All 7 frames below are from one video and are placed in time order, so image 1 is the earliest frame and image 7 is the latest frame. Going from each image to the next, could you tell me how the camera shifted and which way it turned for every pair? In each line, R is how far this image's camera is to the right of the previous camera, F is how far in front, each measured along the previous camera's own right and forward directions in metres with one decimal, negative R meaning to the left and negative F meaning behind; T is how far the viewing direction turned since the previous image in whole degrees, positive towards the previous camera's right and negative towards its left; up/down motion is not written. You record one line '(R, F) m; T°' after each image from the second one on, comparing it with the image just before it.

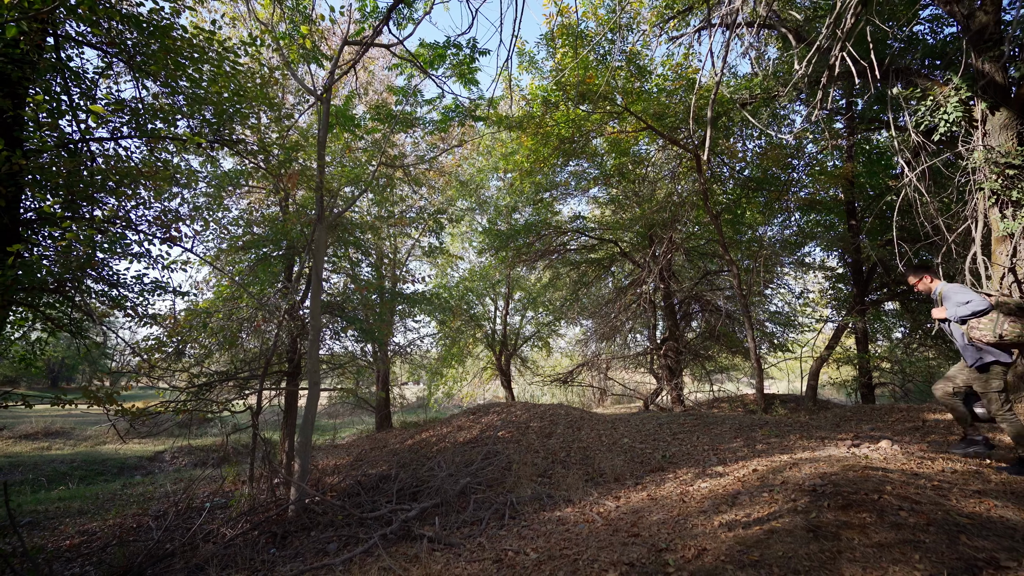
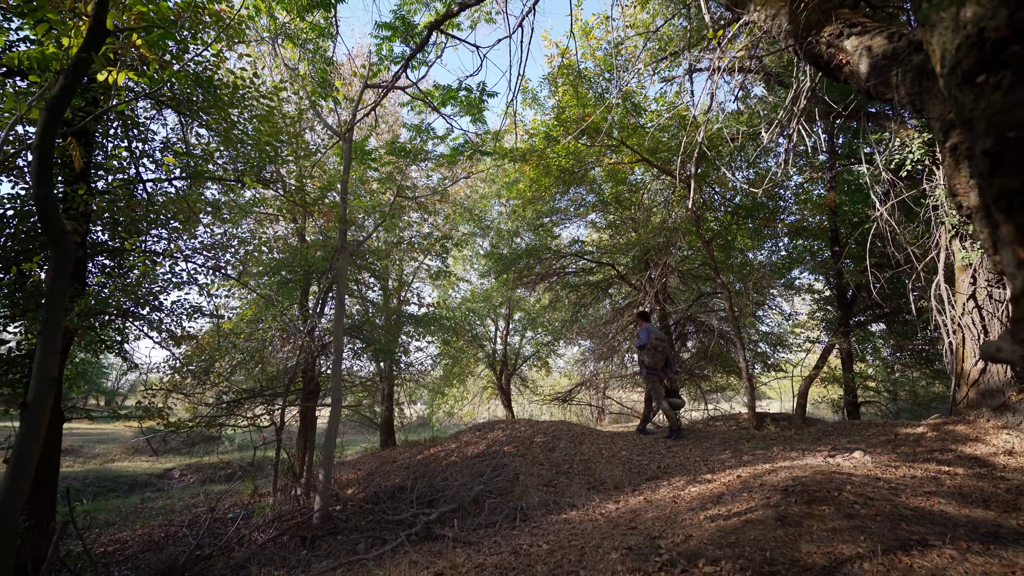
(-0.1, -0.6) m; 0°
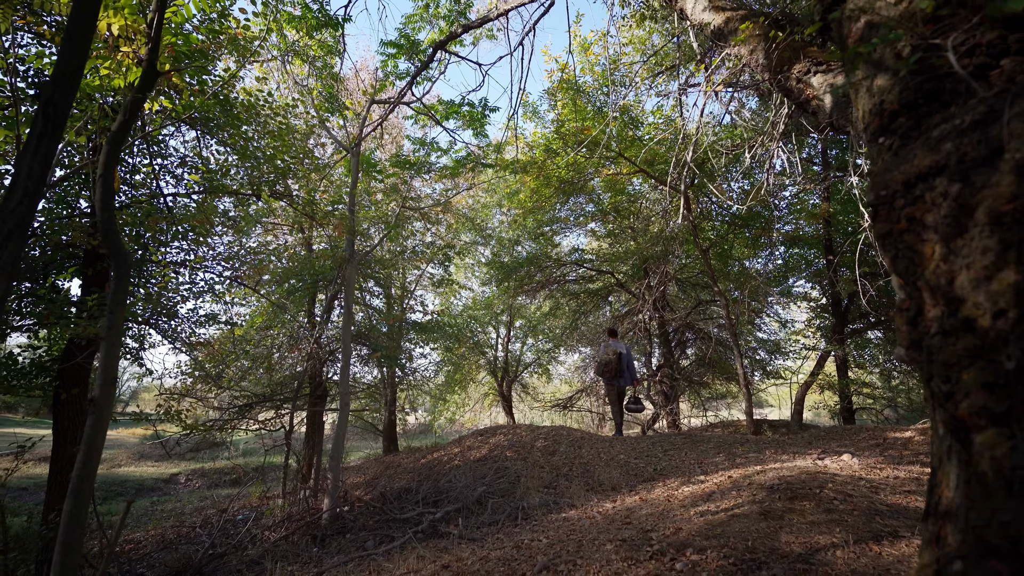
(0.0, -0.3) m; 0°
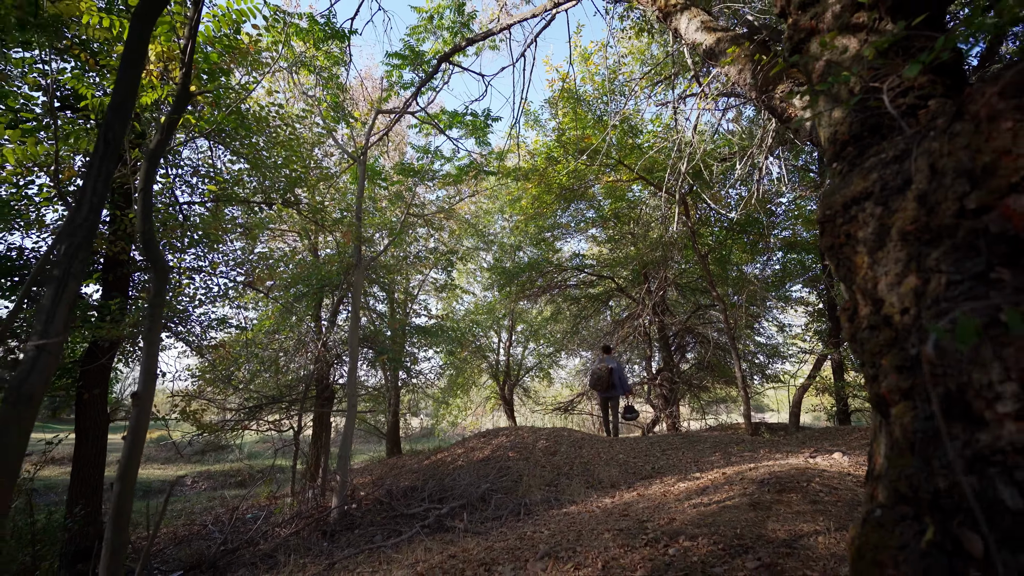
(0.0, -0.2) m; 0°
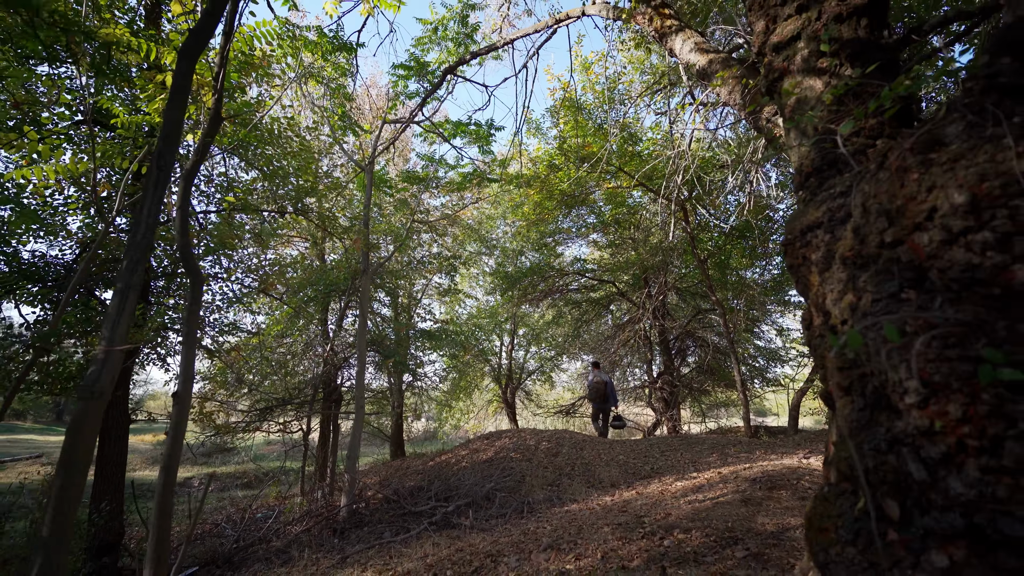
(0.0, -0.2) m; 0°
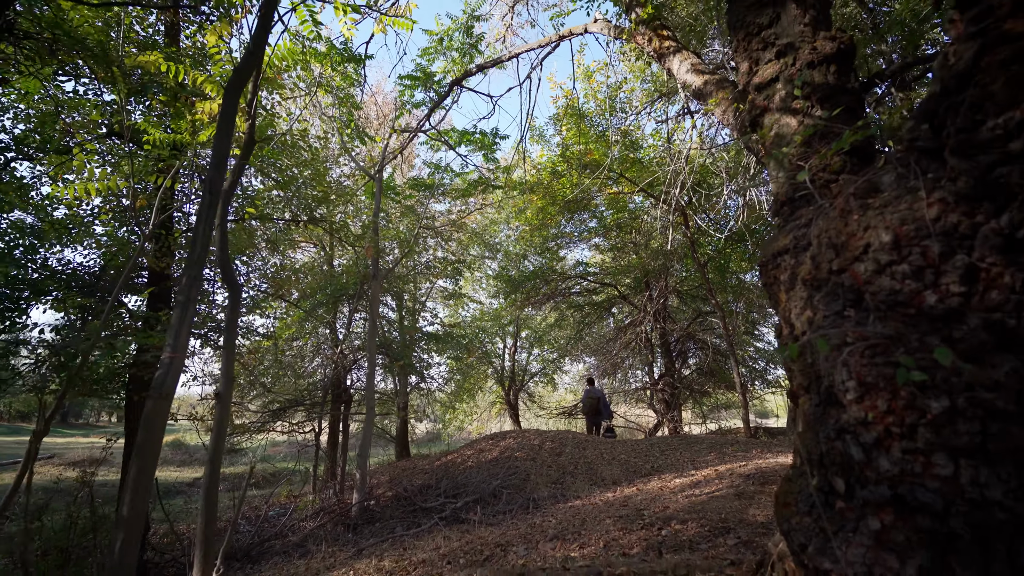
(-0.1, -0.3) m; 0°
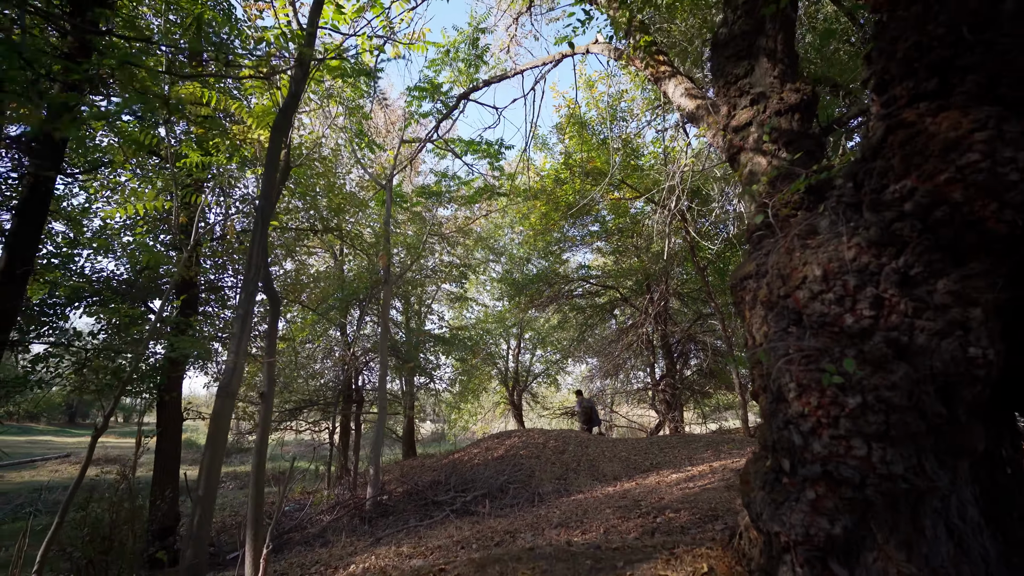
(0.0, -0.4) m; 0°
